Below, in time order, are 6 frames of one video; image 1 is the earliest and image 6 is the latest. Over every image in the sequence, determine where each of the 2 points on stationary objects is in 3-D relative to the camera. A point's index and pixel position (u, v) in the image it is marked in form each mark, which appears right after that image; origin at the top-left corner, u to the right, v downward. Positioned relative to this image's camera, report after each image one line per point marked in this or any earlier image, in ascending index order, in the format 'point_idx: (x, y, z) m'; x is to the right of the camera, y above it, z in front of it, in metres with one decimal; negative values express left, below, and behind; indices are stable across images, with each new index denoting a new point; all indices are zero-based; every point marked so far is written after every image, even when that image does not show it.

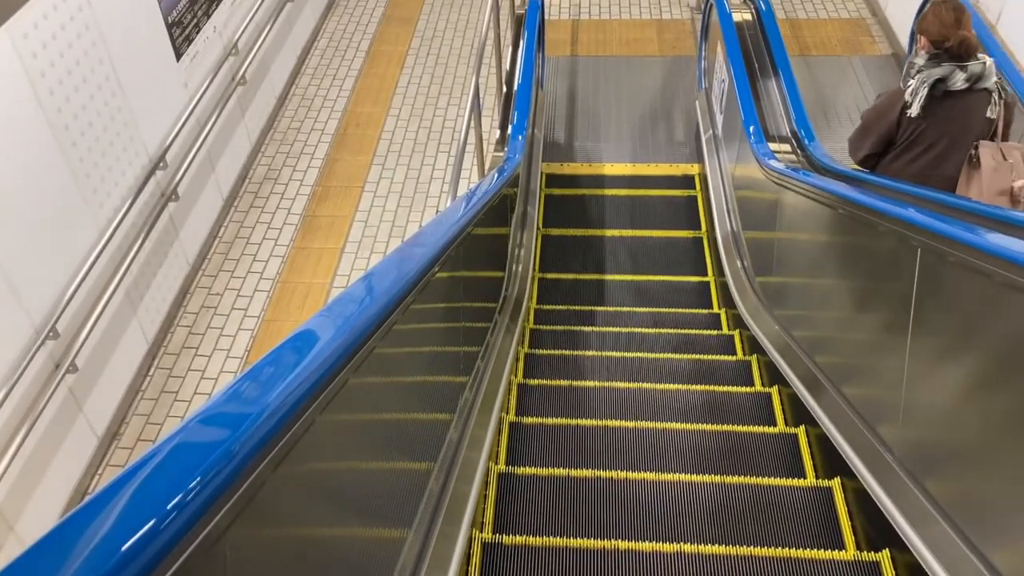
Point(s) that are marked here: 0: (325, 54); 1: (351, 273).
0: (-1.5, +1.8, +6.4) m
1: (-0.9, +0.1, +4.6) m
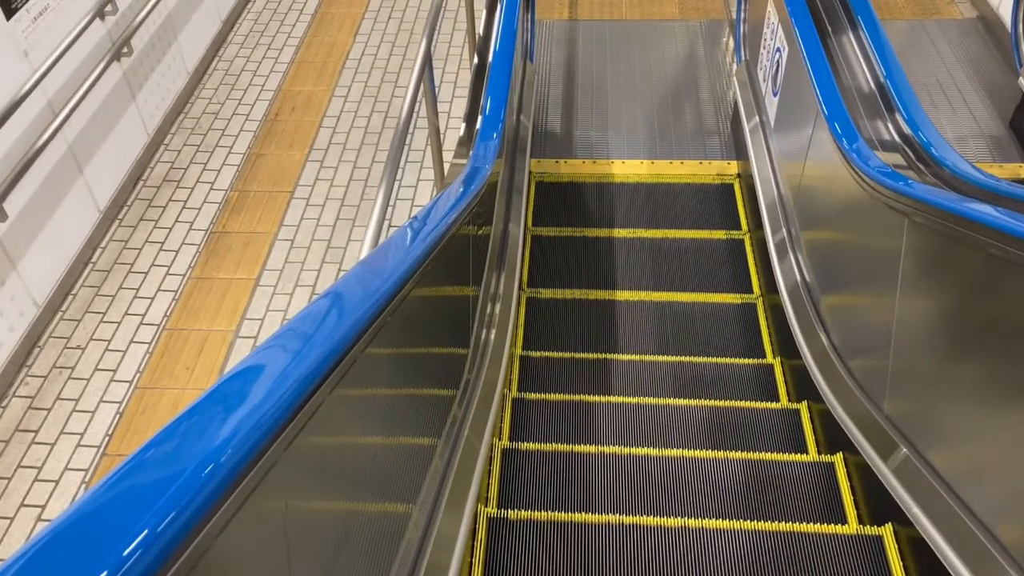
0: (-1.6, +1.7, +5.1) m
1: (-1.0, -0.1, +3.3) m
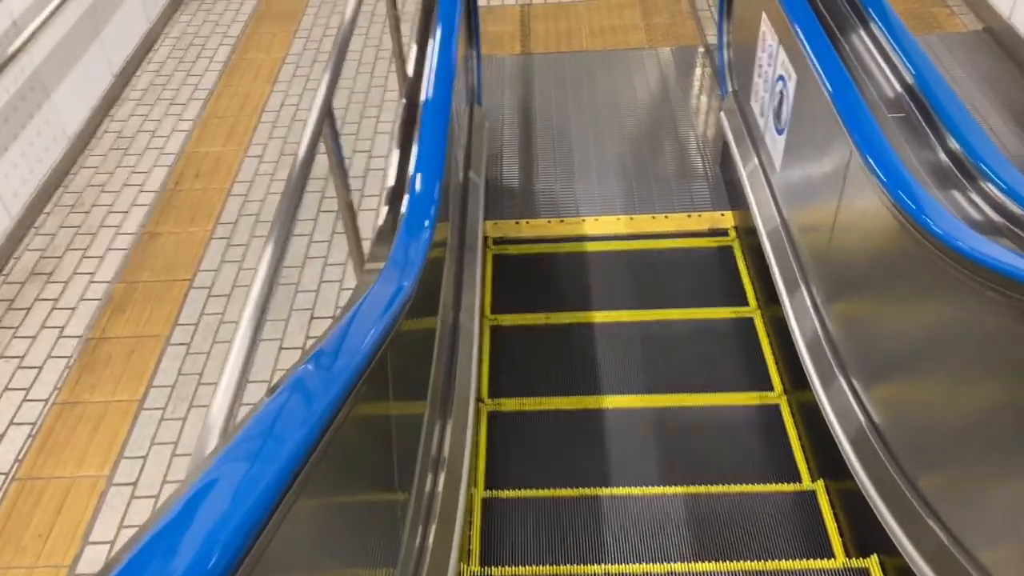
0: (-1.8, +1.2, +4.4) m
1: (-1.1, -0.5, +2.6) m
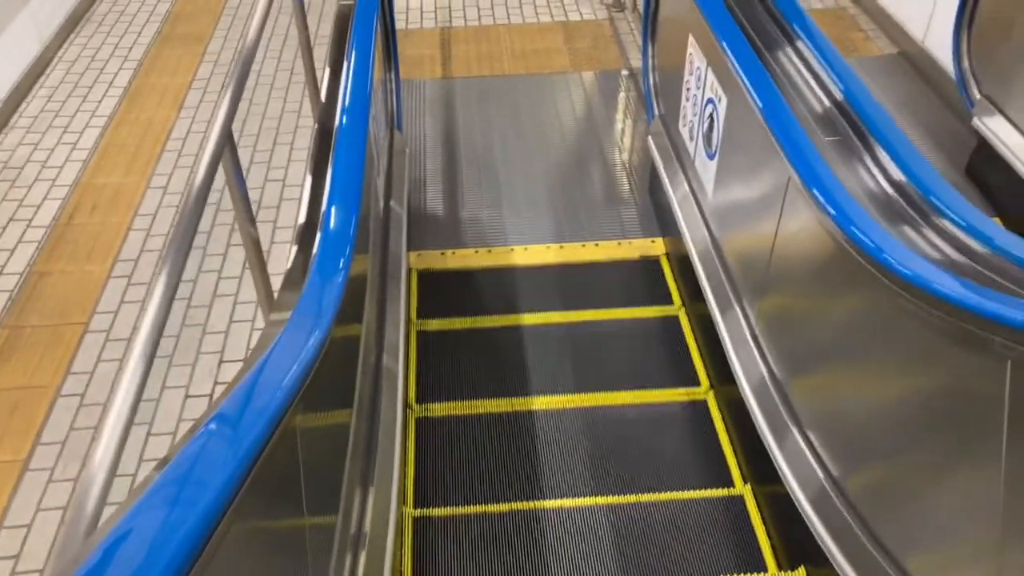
0: (-2.2, +0.9, +4.0) m
1: (-1.3, -0.6, +2.3) m
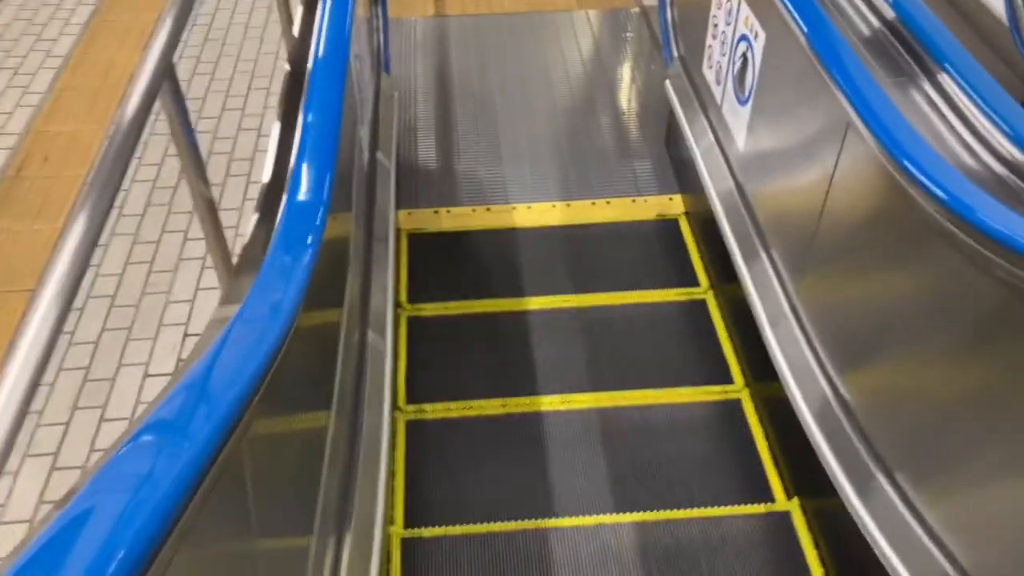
0: (-2.2, +1.1, +3.7) m
1: (-1.3, -0.6, +2.0) m
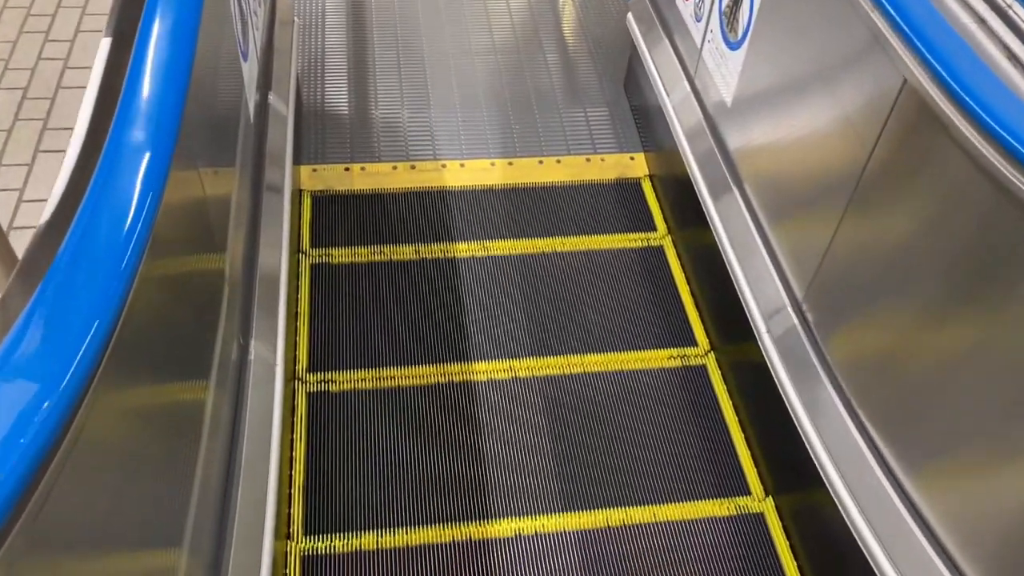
0: (-2.5, +1.3, +2.9) m
1: (-1.4, -0.5, +1.4) m
